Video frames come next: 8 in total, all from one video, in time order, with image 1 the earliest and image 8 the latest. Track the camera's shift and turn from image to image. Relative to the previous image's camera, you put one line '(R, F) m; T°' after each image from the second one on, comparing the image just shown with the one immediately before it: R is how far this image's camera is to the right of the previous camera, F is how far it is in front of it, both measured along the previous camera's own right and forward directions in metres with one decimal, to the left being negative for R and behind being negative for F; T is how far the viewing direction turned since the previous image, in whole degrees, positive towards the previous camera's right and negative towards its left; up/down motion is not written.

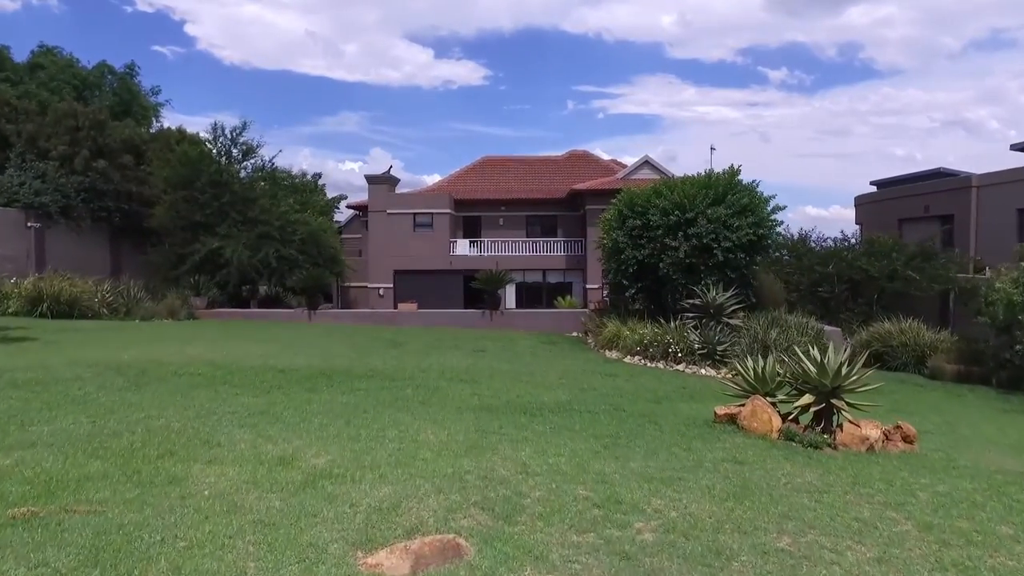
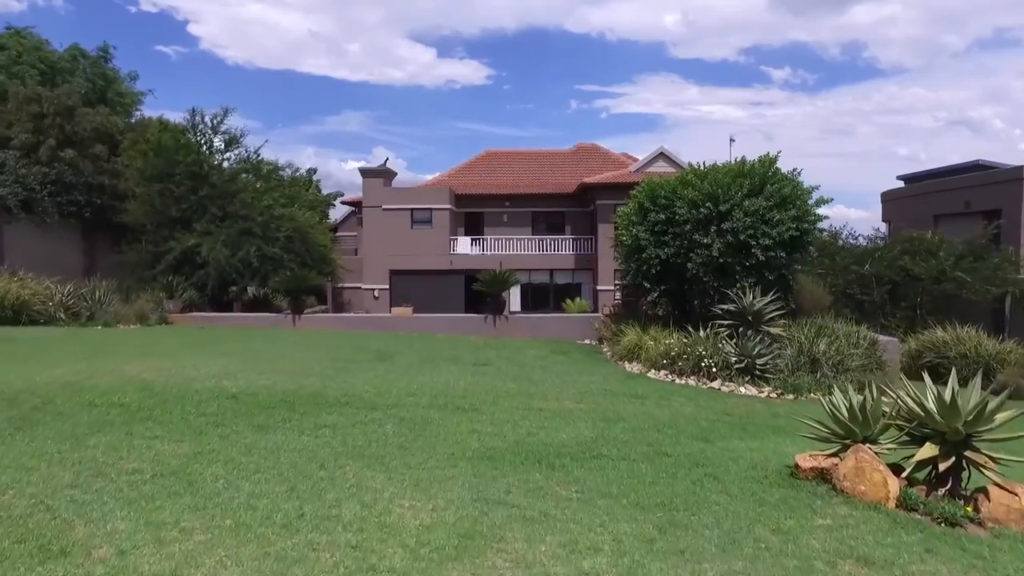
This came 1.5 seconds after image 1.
(-0.1, +2.7) m; 0°
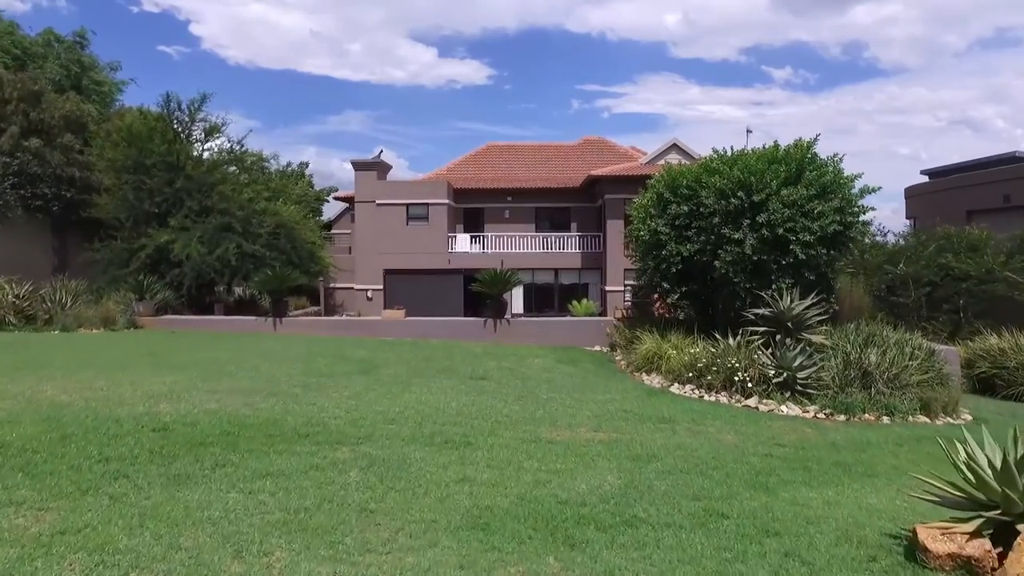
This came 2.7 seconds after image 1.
(0.0, +2.3) m; 0°
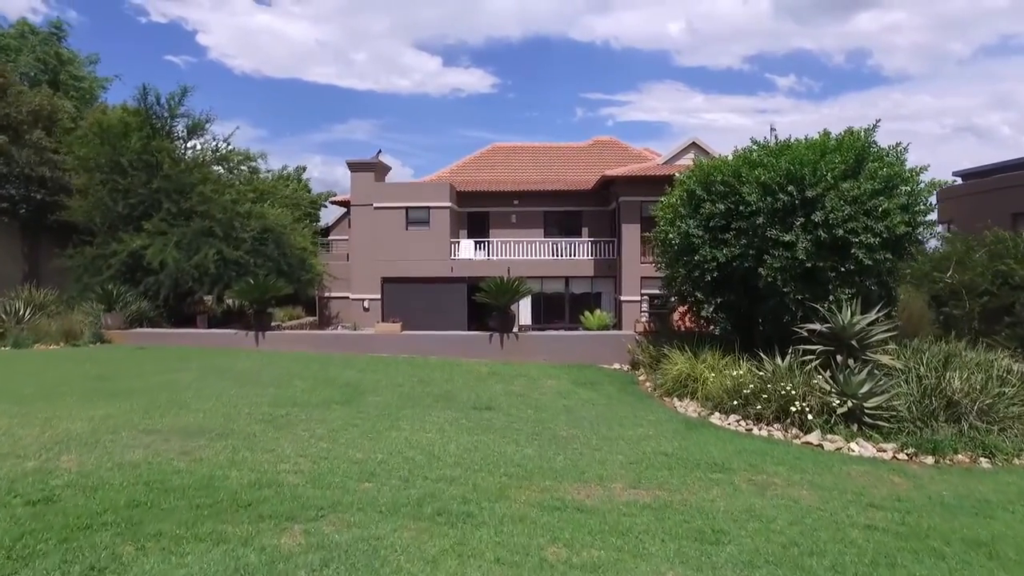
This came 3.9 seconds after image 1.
(-0.1, +2.4) m; 0°
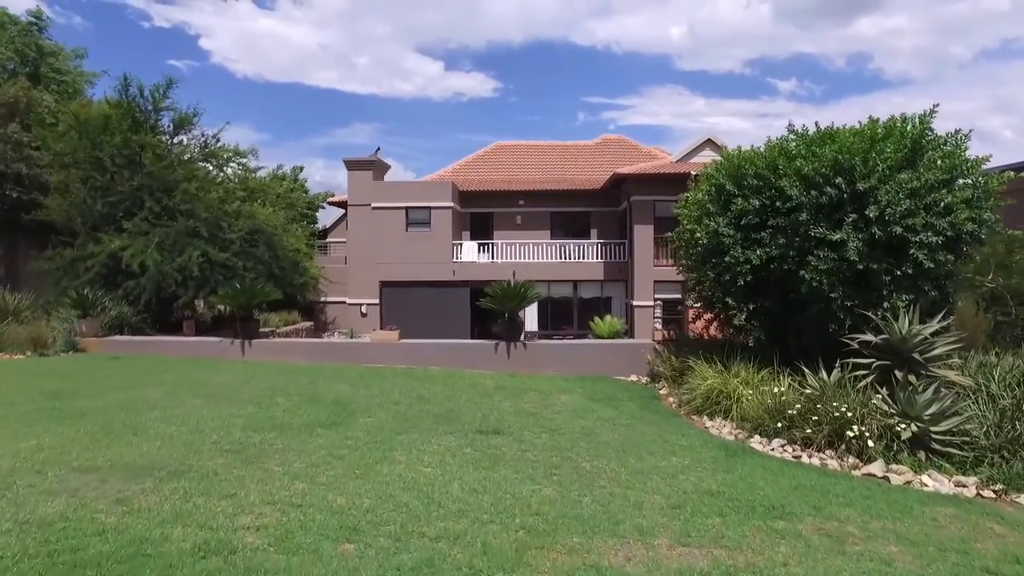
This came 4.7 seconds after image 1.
(-0.2, +1.7) m; 0°
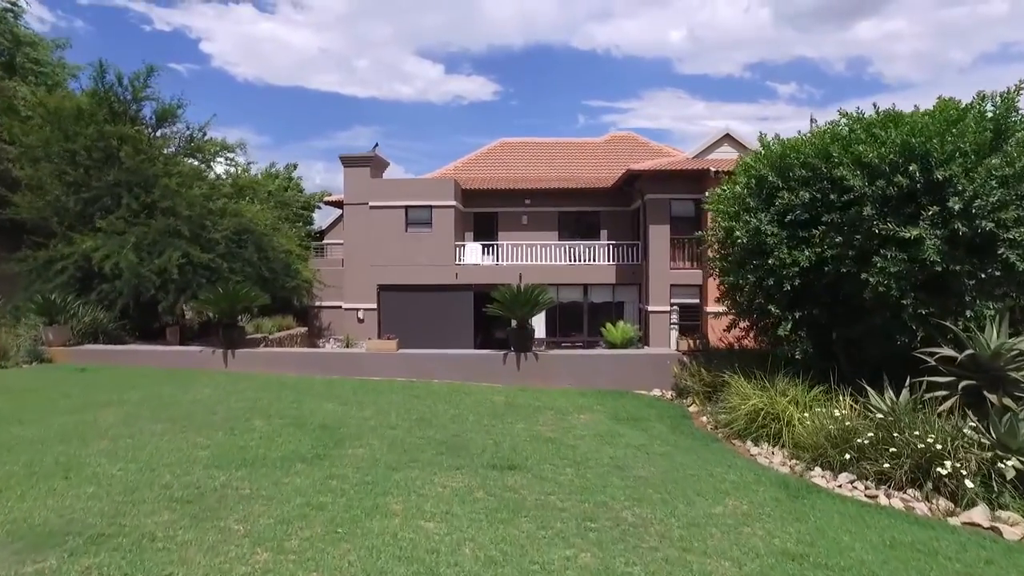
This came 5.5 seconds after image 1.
(-0.2, +1.8) m; 0°
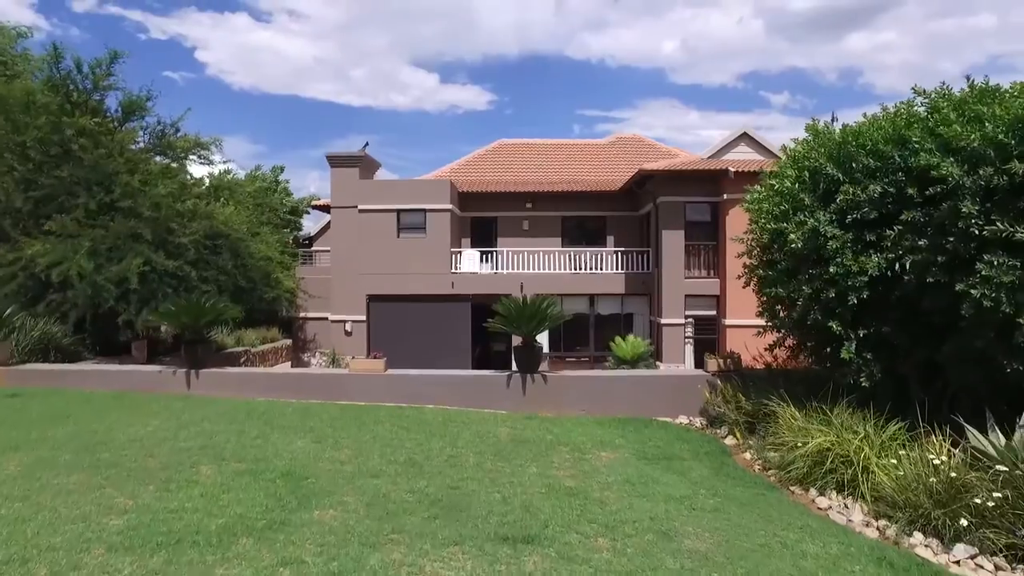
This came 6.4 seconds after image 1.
(-0.2, +2.2) m; 0°
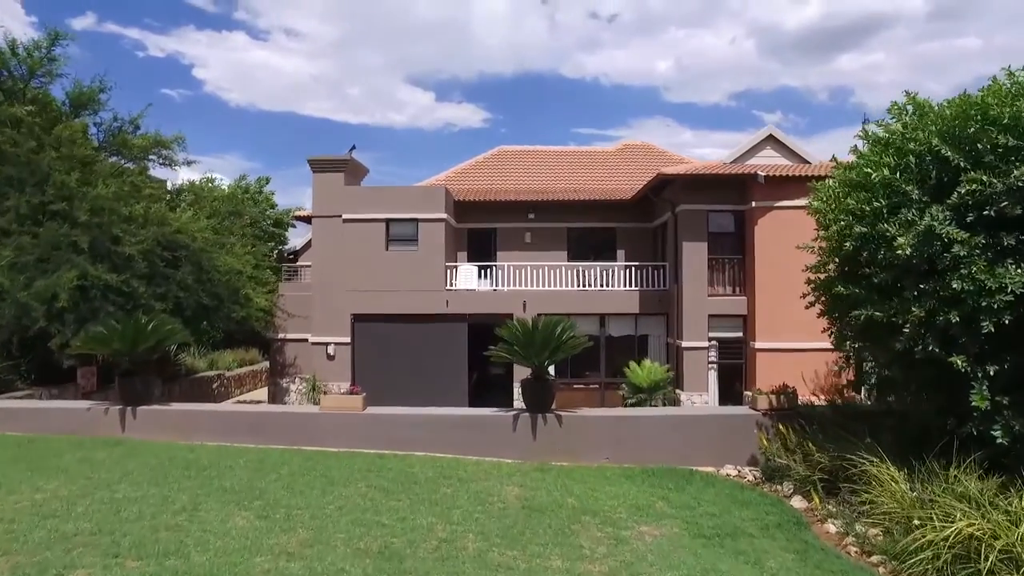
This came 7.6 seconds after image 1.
(-0.2, +2.8) m; 0°
